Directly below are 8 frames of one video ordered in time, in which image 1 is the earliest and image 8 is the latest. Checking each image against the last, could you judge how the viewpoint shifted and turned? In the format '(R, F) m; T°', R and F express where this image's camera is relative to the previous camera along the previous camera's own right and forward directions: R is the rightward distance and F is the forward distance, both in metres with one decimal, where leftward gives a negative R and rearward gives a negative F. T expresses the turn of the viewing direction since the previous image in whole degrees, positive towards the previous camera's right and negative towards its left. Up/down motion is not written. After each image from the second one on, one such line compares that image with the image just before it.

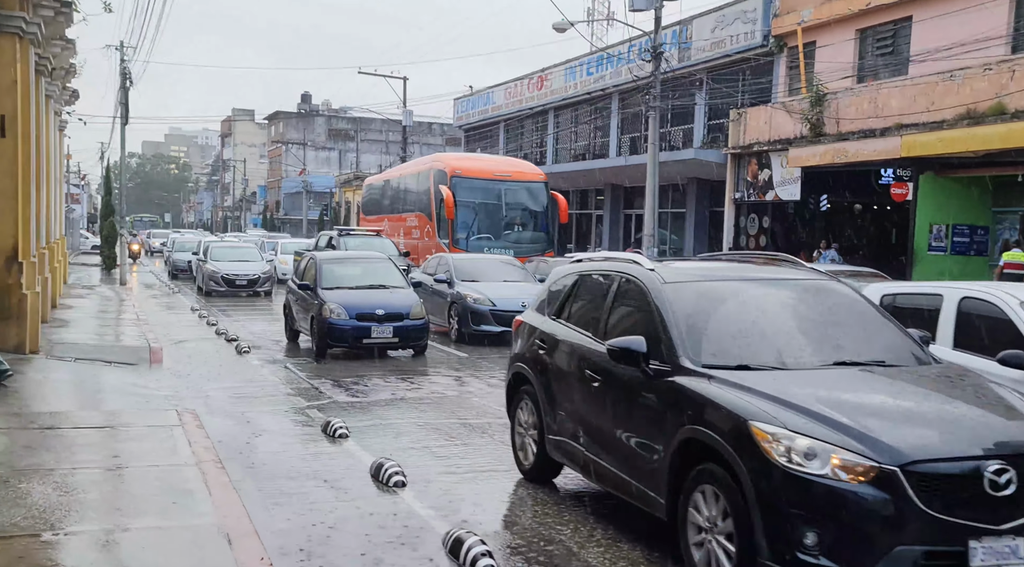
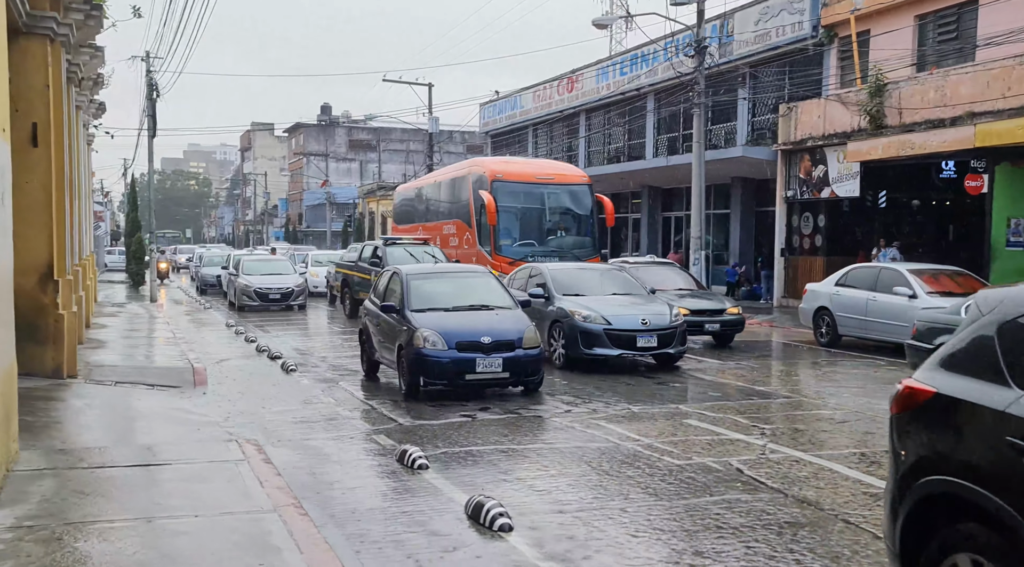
(-0.6, +1.0) m; -1°
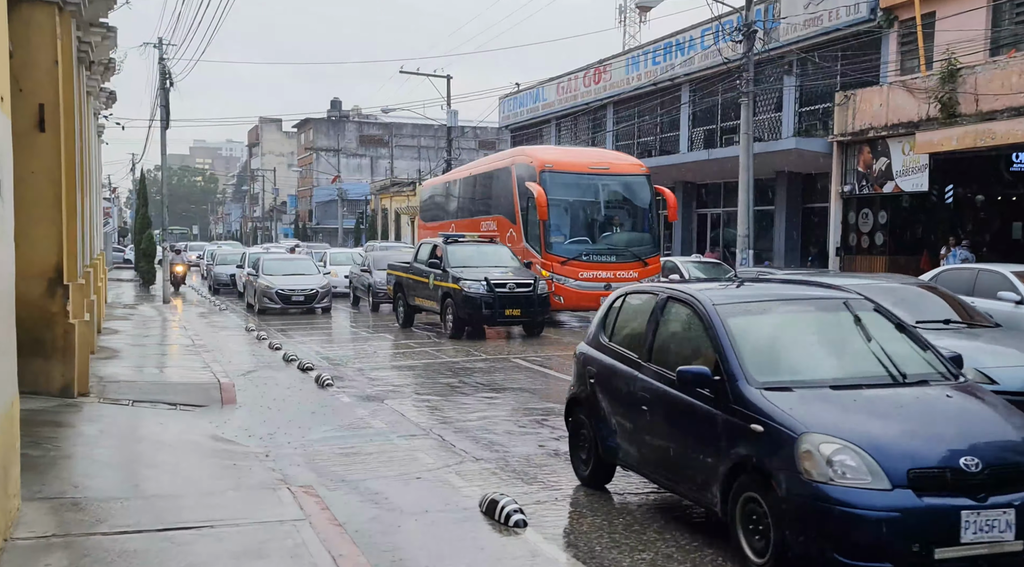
(-0.8, +1.6) m; 0°
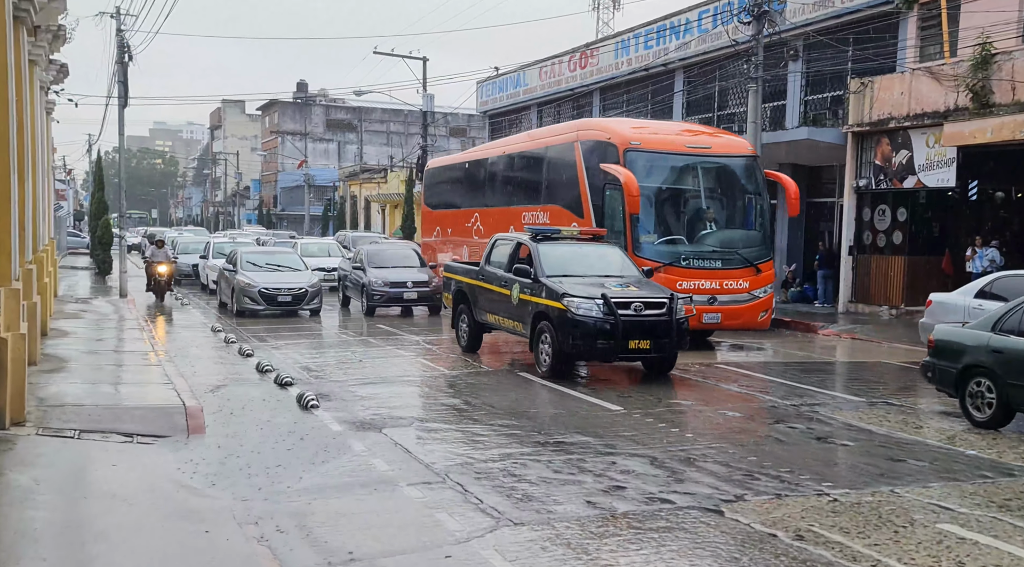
(-0.6, +1.8) m; +2°
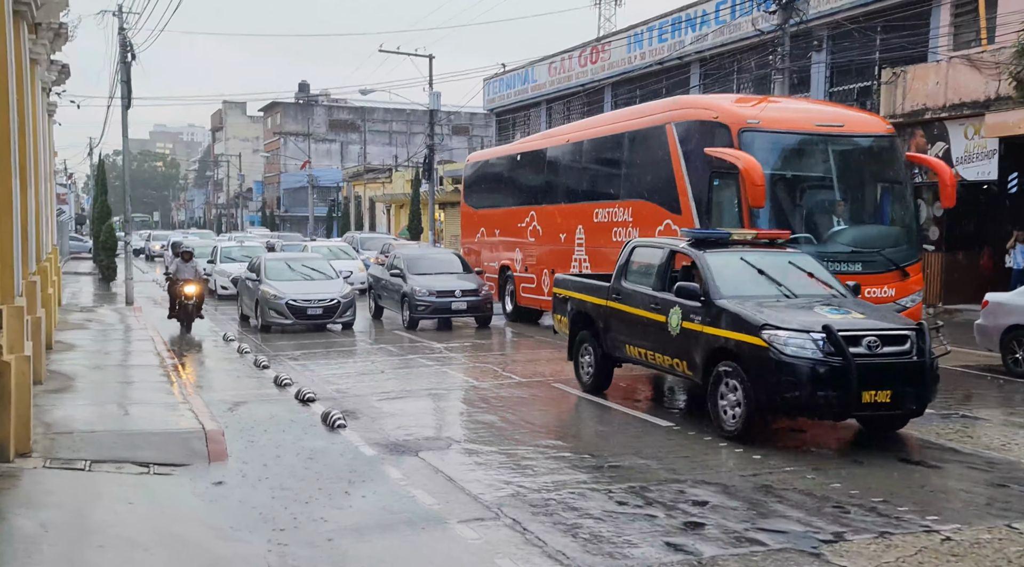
(-0.4, +0.8) m; 0°
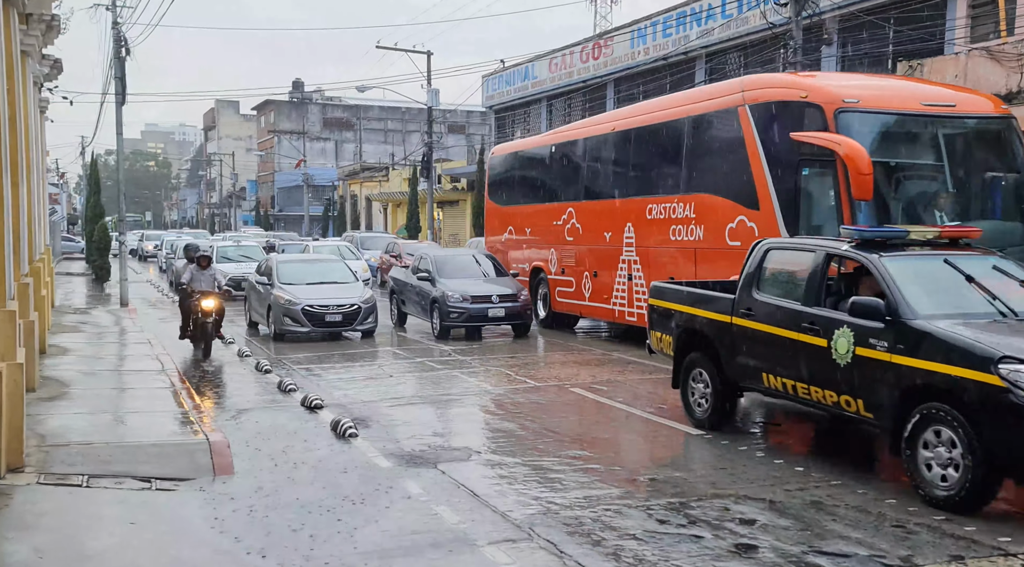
(-0.3, +0.5) m; 0°
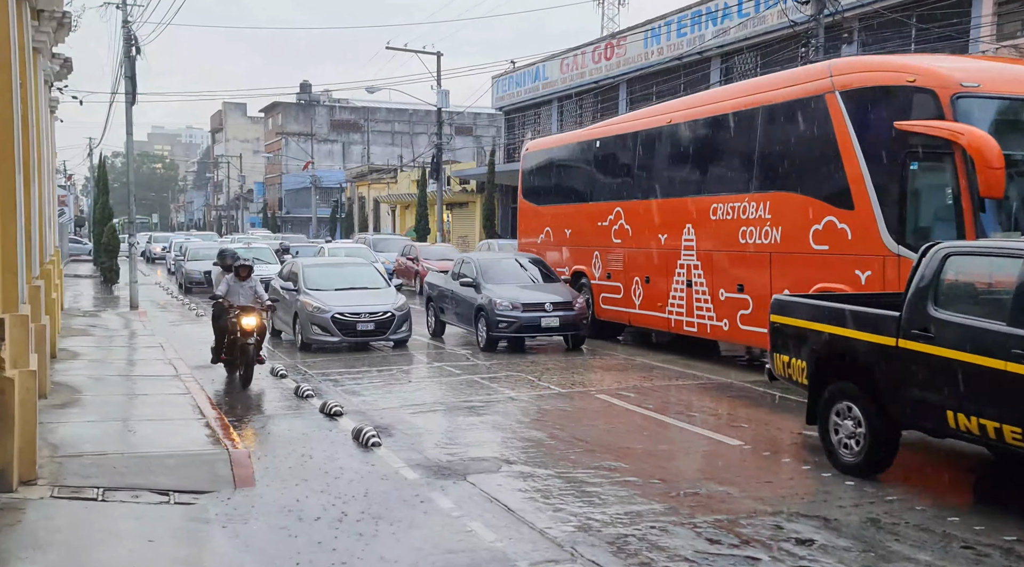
(-0.2, +0.4) m; 0°
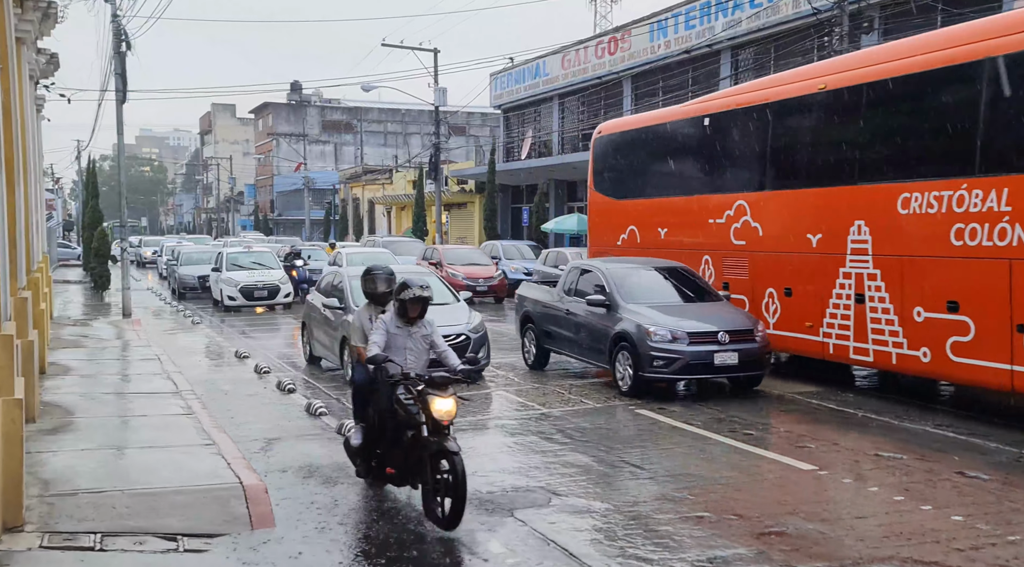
(-0.5, +1.0) m; +1°
